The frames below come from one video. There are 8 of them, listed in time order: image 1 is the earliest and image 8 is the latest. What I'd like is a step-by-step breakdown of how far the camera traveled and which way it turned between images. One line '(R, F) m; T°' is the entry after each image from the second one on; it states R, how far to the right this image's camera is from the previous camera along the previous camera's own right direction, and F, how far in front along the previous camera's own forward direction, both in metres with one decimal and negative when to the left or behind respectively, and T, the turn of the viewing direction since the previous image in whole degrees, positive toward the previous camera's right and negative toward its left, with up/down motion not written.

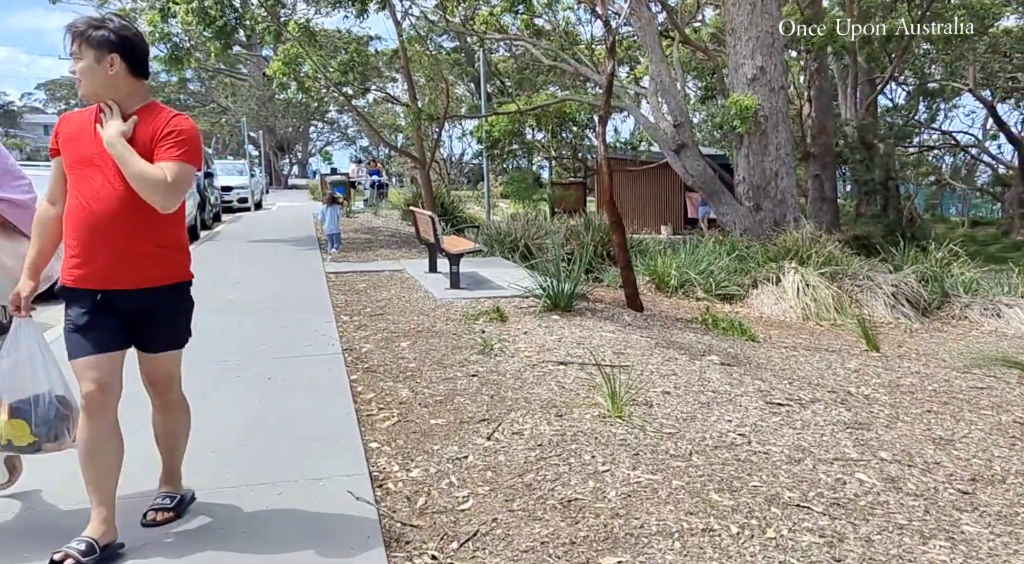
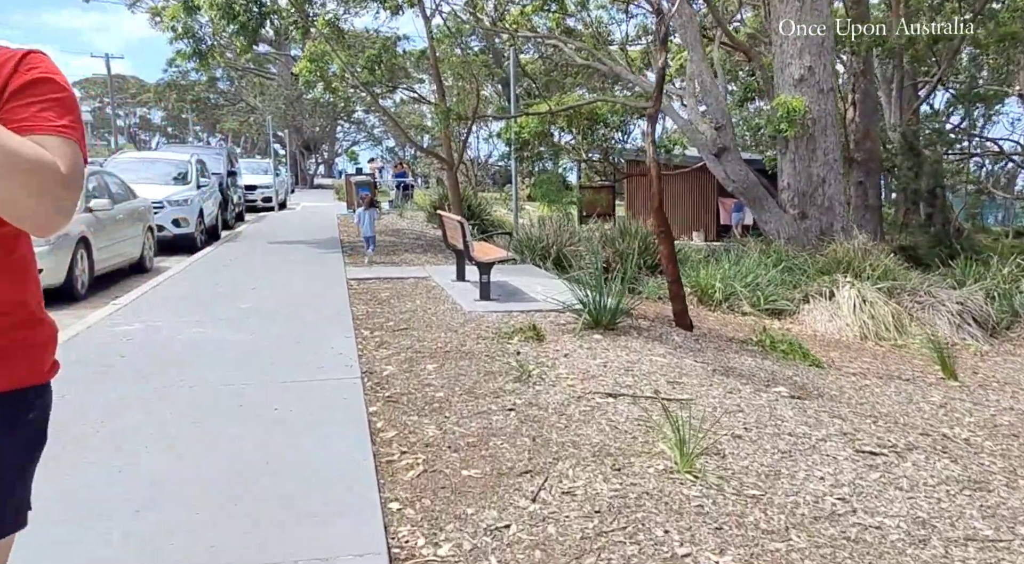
(-0.1, +0.7) m; -2°
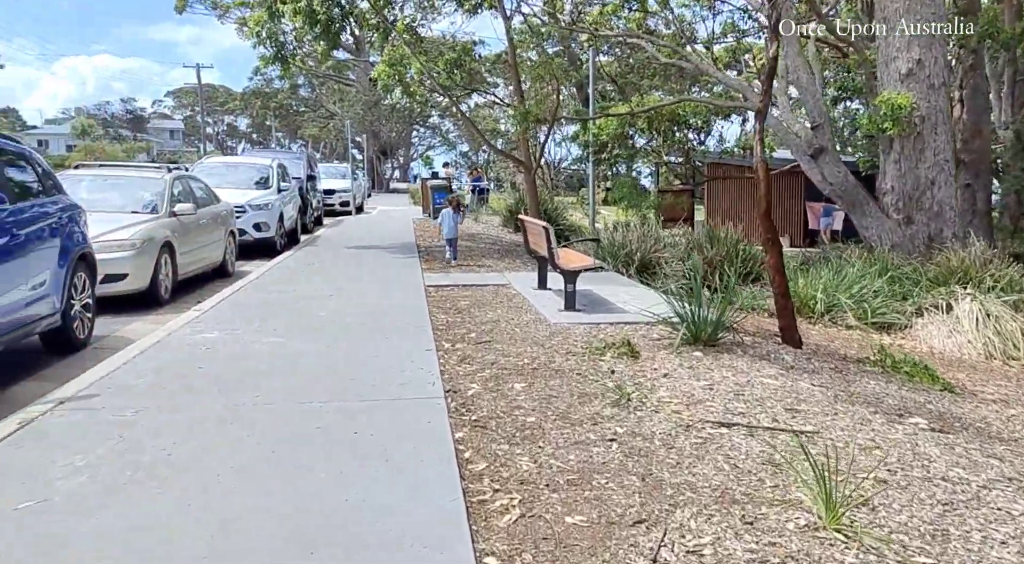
(-0.2, +0.5) m; -5°
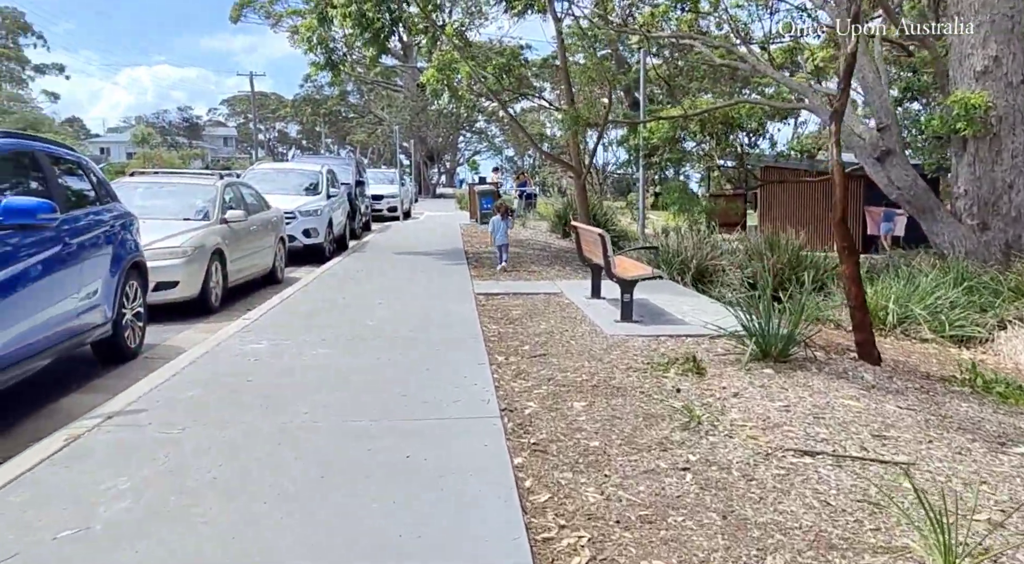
(-0.1, +0.3) m; -3°
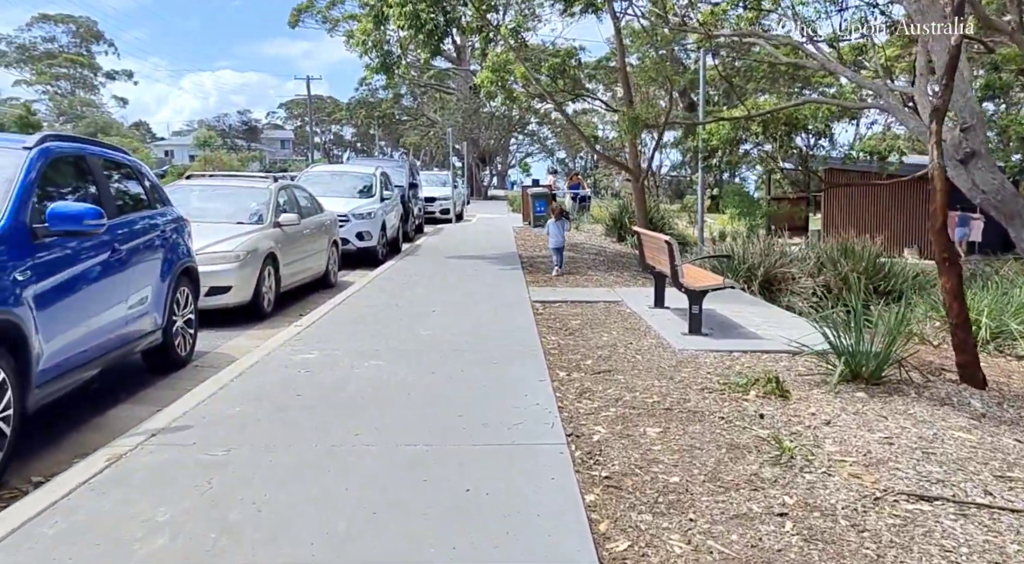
(-0.1, +0.4) m; -4°
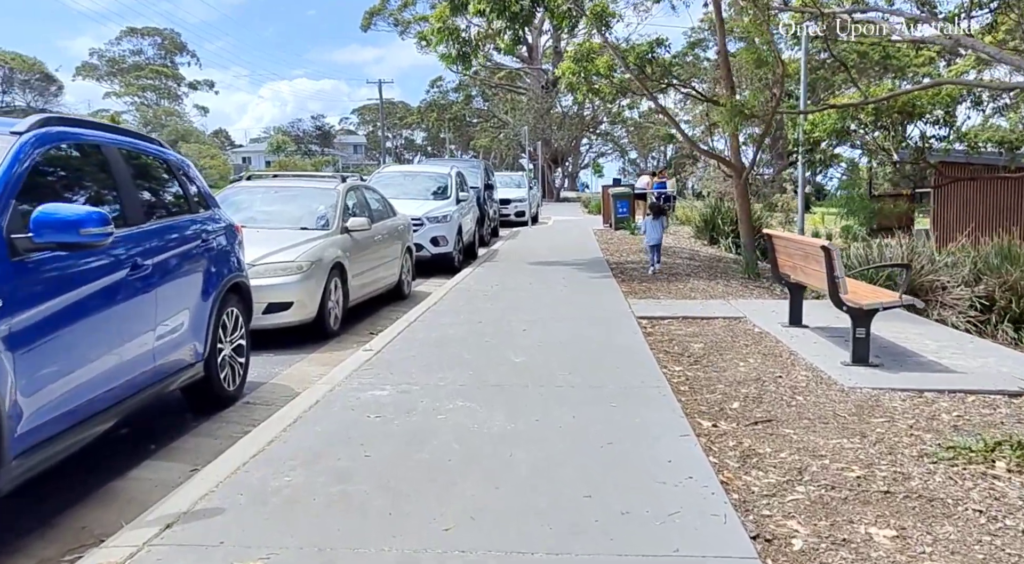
(-0.3, +1.3) m; -5°
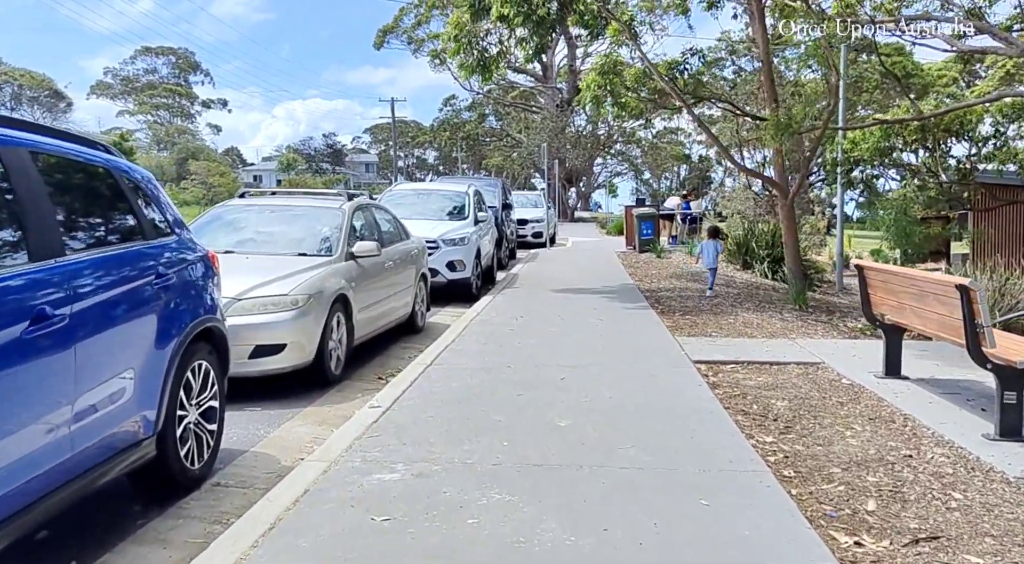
(-0.2, +1.3) m; -1°
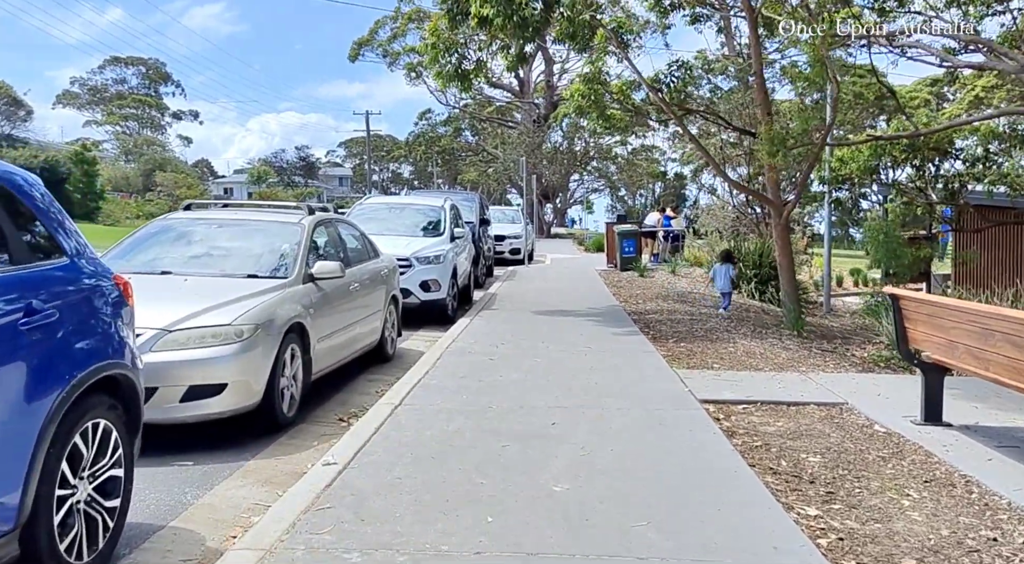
(-0.1, +0.9) m; +2°
